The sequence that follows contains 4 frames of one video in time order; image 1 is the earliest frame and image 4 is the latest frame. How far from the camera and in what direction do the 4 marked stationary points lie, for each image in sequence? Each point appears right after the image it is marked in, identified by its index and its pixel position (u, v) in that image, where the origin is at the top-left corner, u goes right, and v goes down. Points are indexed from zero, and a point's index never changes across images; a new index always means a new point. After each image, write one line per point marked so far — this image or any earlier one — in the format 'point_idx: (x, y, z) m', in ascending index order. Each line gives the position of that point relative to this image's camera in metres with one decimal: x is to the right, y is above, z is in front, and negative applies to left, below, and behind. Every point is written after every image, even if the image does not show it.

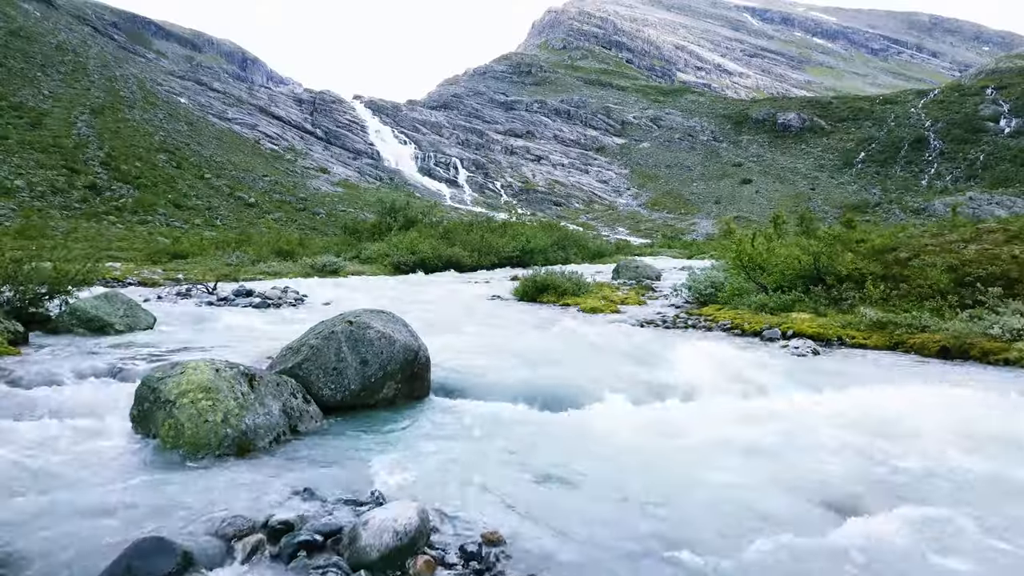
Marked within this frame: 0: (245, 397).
0: (-2.6, -1.1, +6.9) m
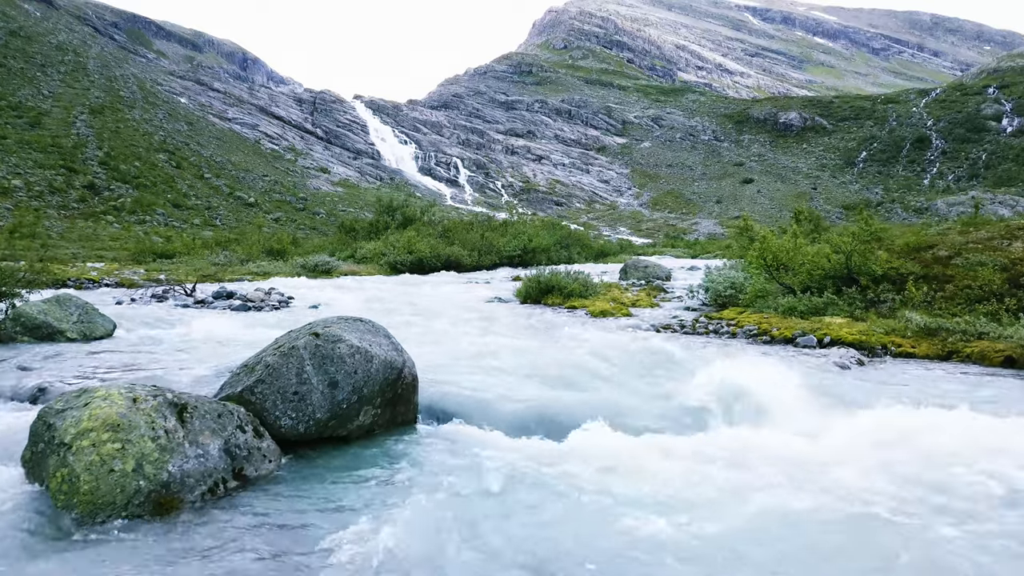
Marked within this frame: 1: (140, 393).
0: (-2.6, -1.2, +5.3) m
1: (-3.0, -0.8, +5.5) m
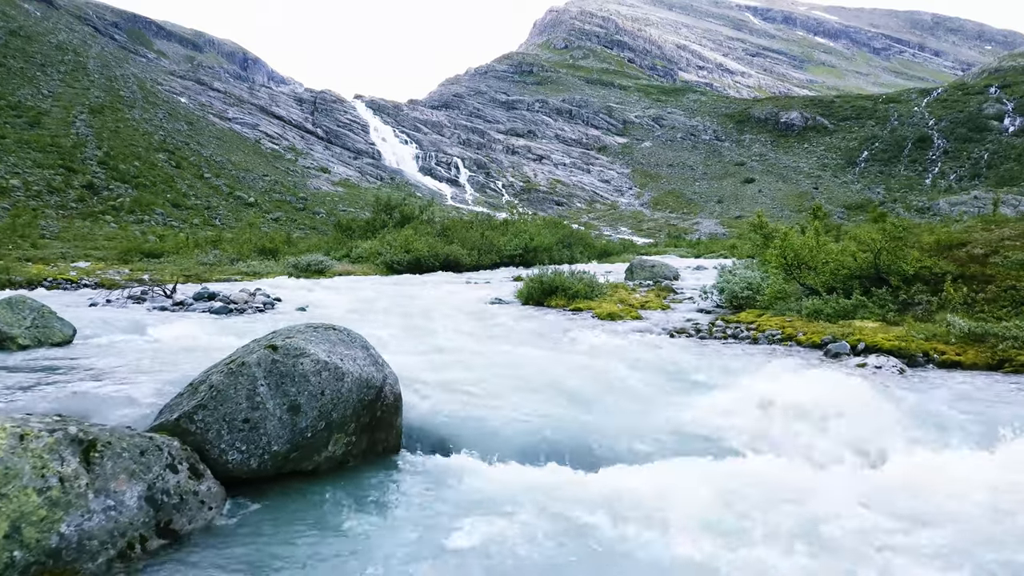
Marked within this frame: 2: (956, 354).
0: (-2.6, -1.2, +4.1) m
1: (-3.0, -0.9, +4.3) m
2: (+7.3, -1.1, +11.3) m
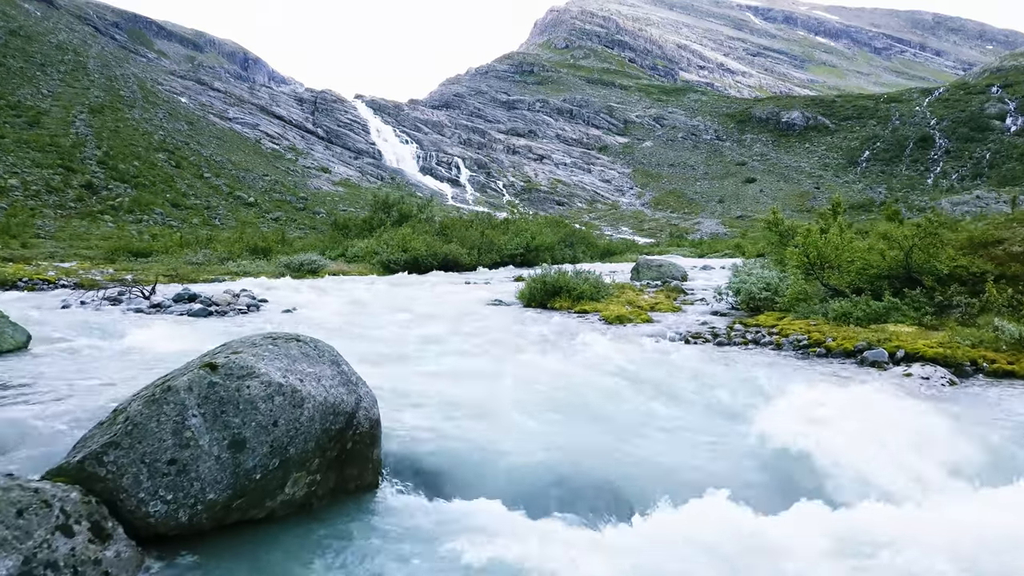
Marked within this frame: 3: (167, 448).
0: (-2.6, -1.2, +2.9) m
1: (-3.0, -0.9, +3.1) m
2: (+7.3, -1.1, +10.1) m
3: (-2.1, -1.0, +4.2) m
